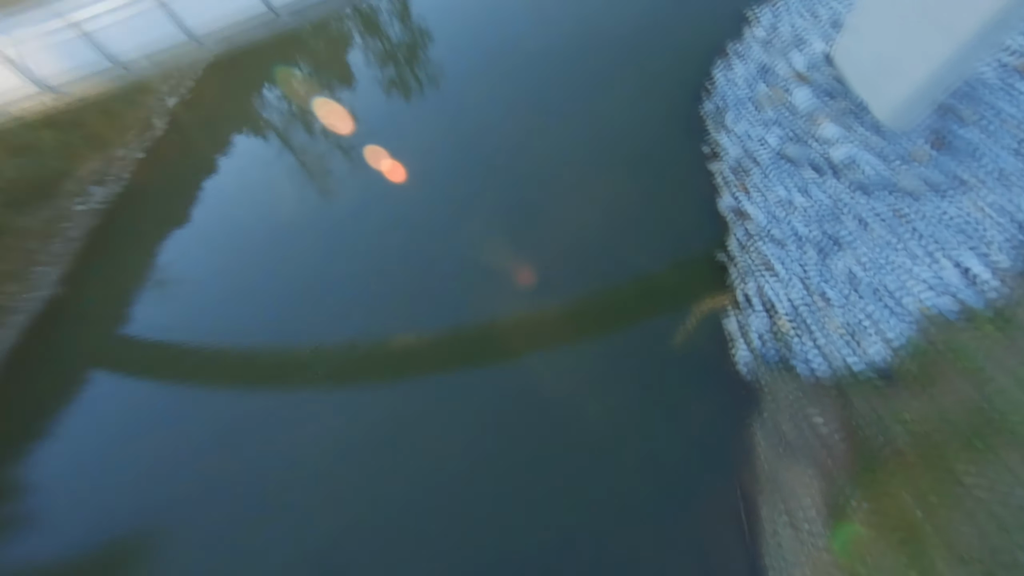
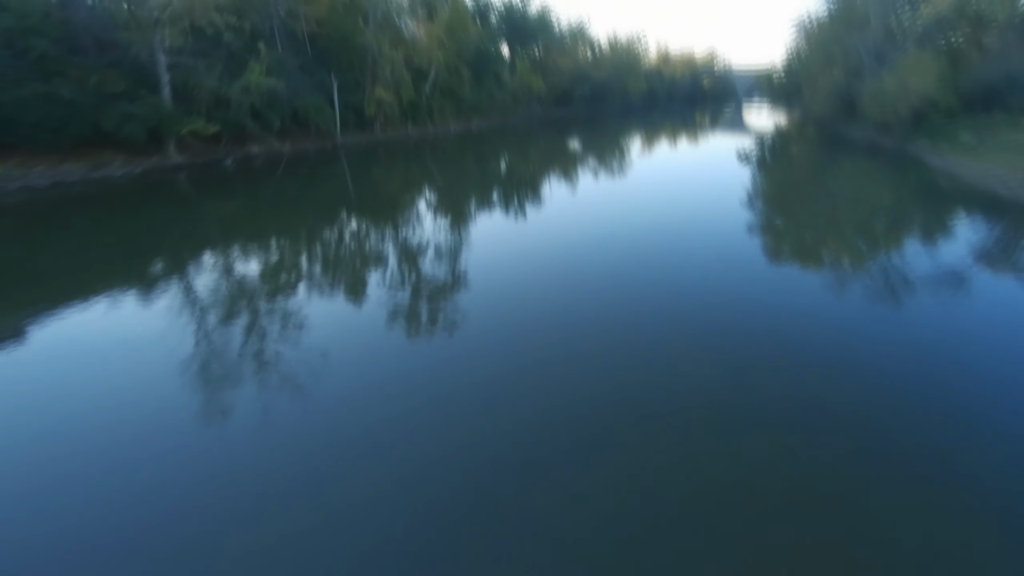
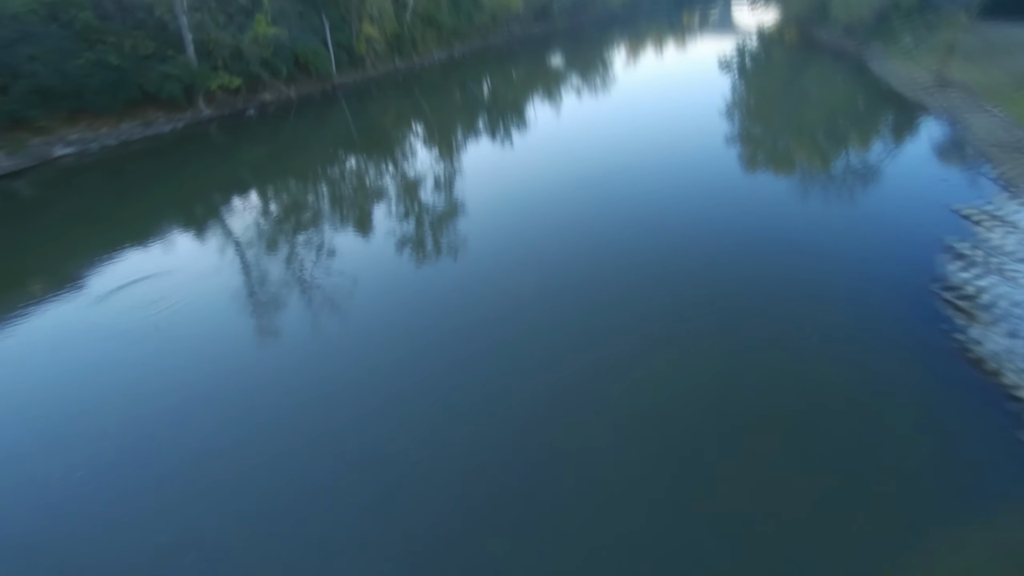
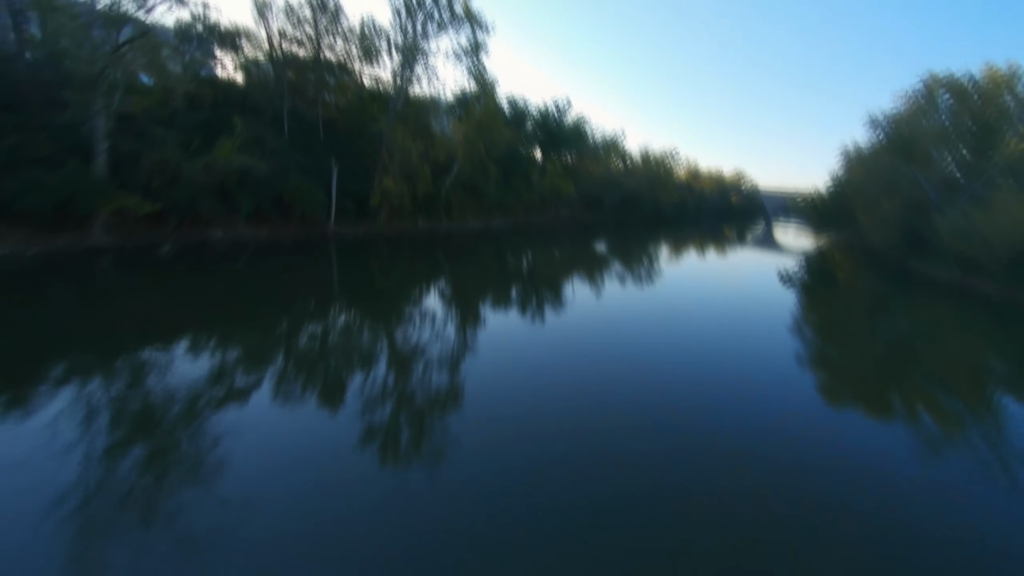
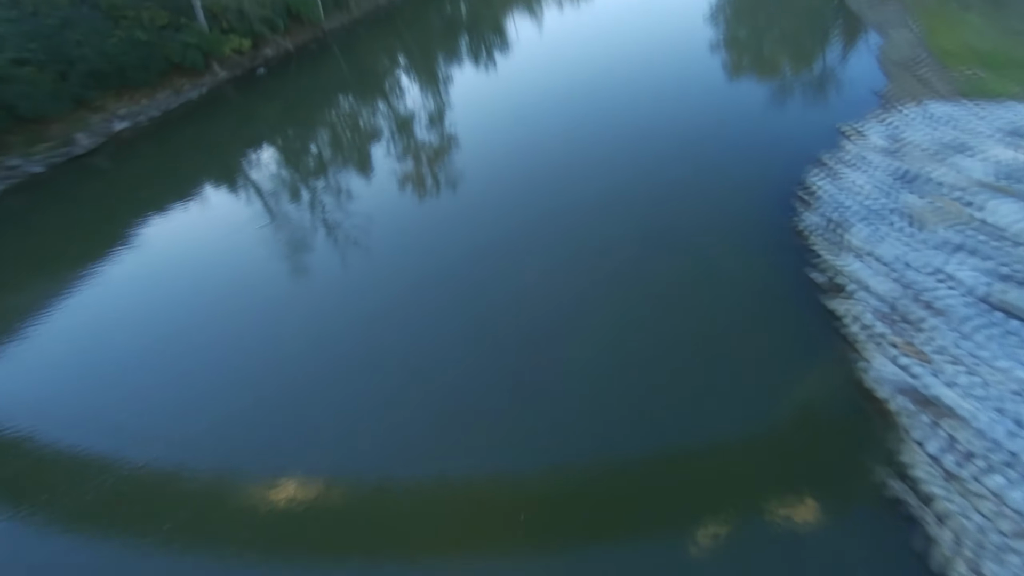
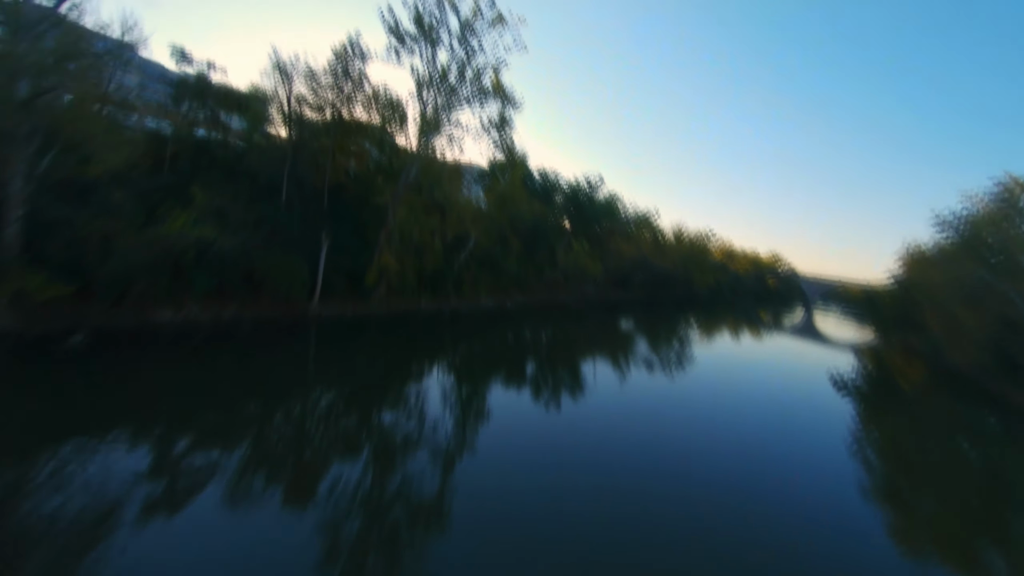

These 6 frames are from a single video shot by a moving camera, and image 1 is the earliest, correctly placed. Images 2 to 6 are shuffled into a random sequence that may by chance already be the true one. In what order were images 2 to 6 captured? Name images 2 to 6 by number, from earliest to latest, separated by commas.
5, 3, 2, 4, 6
